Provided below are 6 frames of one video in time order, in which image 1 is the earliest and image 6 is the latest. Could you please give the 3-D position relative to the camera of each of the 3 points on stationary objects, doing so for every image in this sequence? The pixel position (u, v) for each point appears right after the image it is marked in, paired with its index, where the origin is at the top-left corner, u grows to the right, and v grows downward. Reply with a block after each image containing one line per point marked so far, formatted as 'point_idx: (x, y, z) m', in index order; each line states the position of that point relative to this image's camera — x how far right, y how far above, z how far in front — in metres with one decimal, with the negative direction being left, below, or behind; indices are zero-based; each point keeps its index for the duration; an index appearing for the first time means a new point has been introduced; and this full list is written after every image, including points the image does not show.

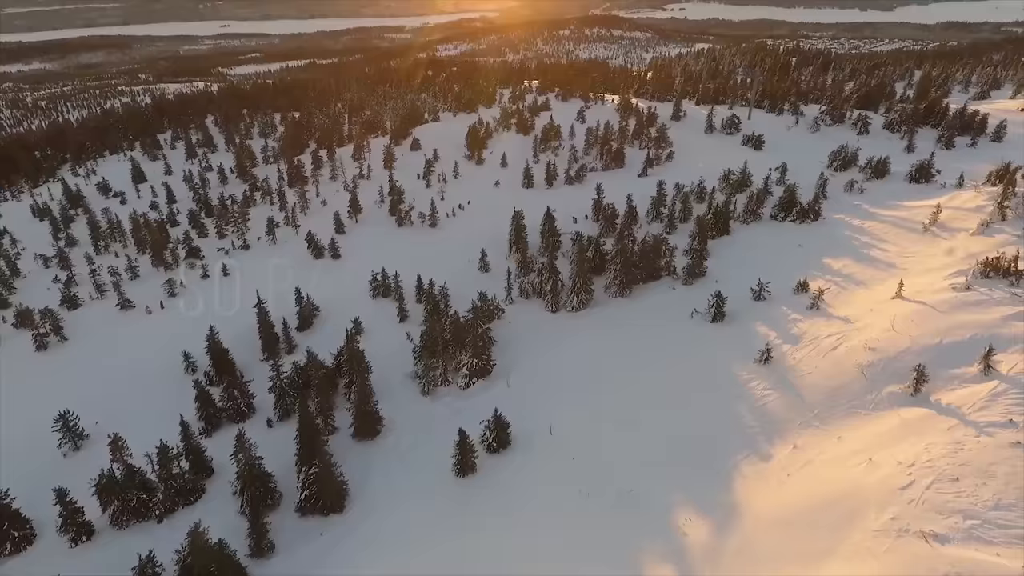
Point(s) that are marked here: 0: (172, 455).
0: (-9.7, -4.8, +18.2) m
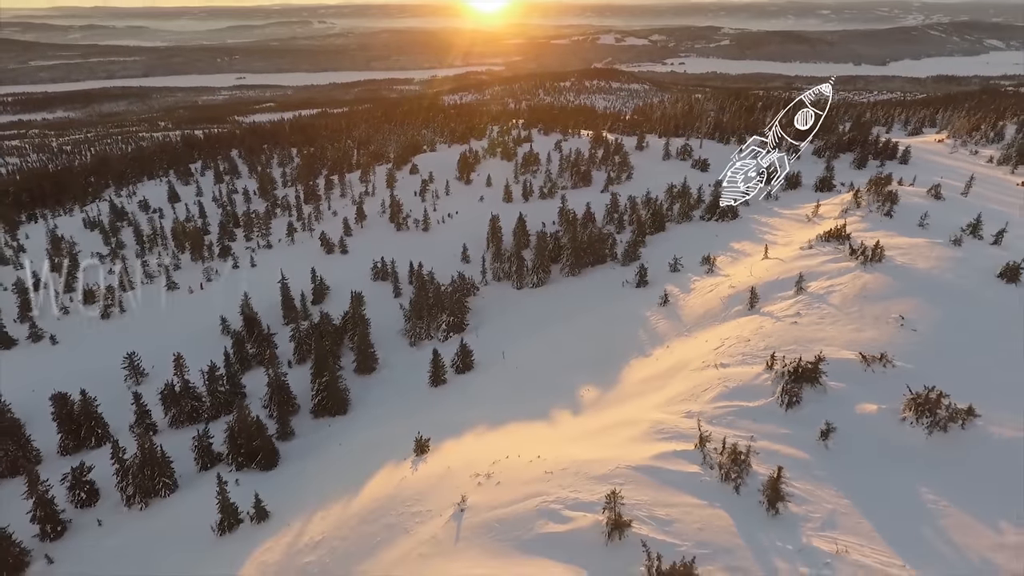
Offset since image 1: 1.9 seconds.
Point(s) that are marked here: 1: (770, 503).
0: (-11.1, -3.3, +24.1) m
1: (+4.3, -3.5, +10.5) m
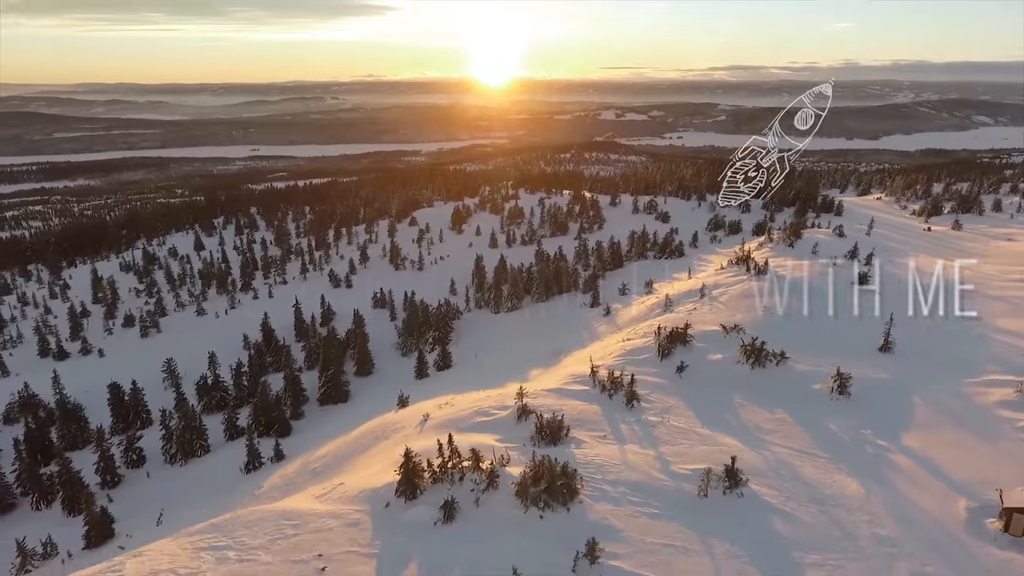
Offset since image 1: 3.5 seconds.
0: (-12.5, -3.9, +29.5) m
1: (+2.9, -2.8, +15.8) m
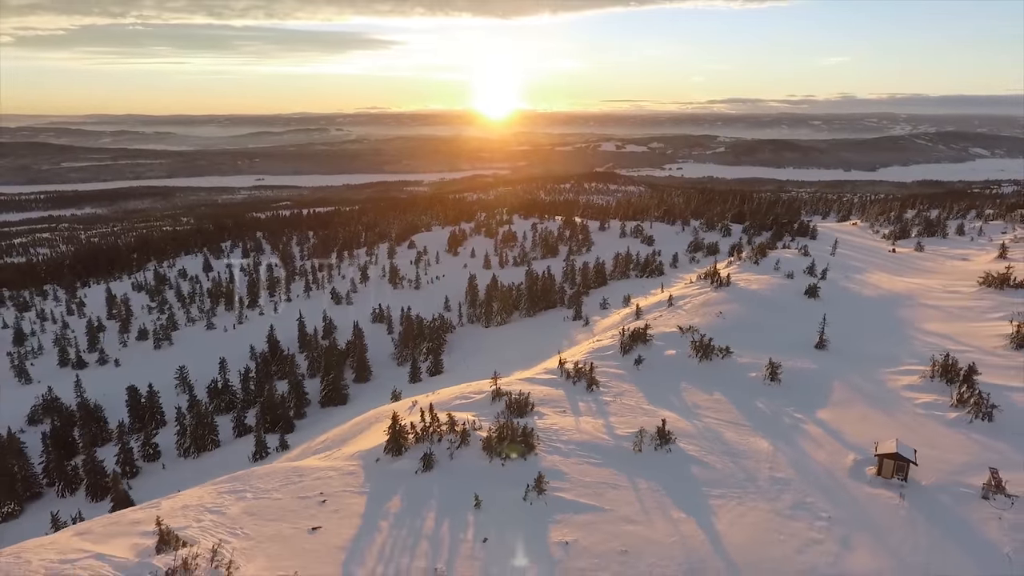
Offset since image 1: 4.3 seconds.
0: (-13.1, -4.5, +31.9) m
1: (+2.2, -2.7, +18.3) m
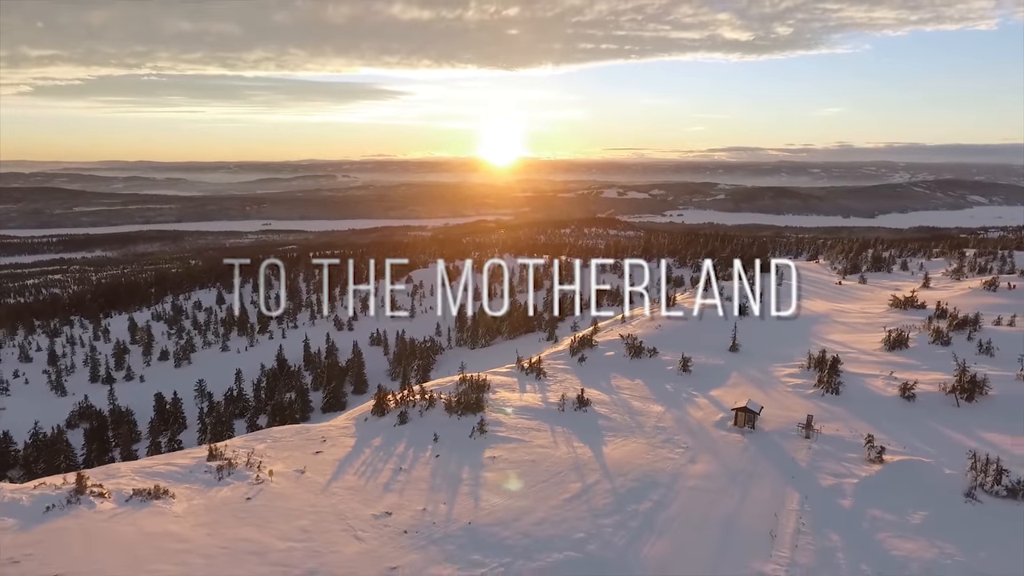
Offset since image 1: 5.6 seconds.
0: (-14.4, -5.7, +36.5) m
1: (+0.9, -3.1, +23.0) m
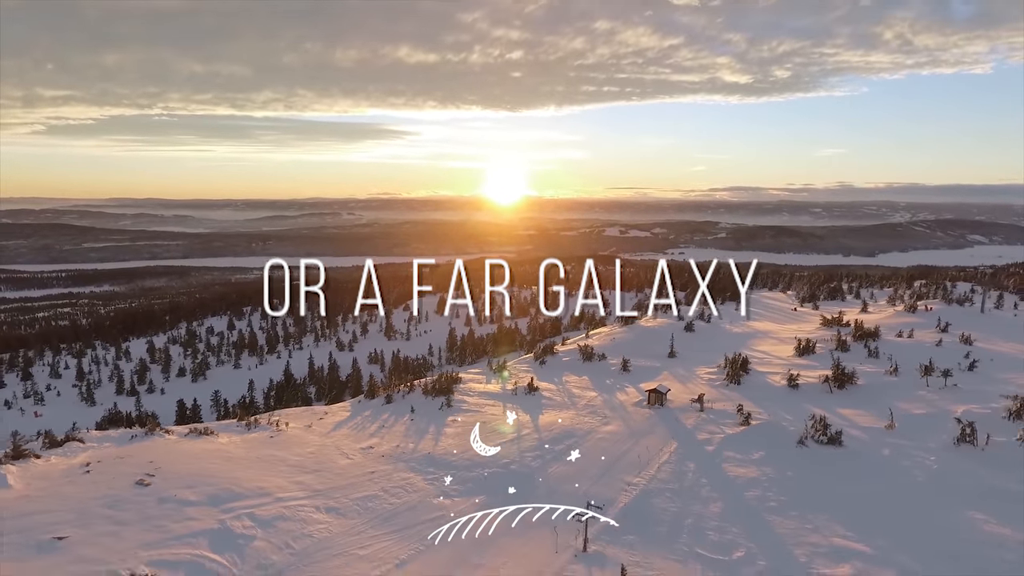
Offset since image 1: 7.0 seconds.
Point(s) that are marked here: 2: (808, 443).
0: (-15.6, -7.0, +41.3) m
1: (-0.4, -3.7, +27.9) m
2: (+8.4, -4.4, +18.1) m
